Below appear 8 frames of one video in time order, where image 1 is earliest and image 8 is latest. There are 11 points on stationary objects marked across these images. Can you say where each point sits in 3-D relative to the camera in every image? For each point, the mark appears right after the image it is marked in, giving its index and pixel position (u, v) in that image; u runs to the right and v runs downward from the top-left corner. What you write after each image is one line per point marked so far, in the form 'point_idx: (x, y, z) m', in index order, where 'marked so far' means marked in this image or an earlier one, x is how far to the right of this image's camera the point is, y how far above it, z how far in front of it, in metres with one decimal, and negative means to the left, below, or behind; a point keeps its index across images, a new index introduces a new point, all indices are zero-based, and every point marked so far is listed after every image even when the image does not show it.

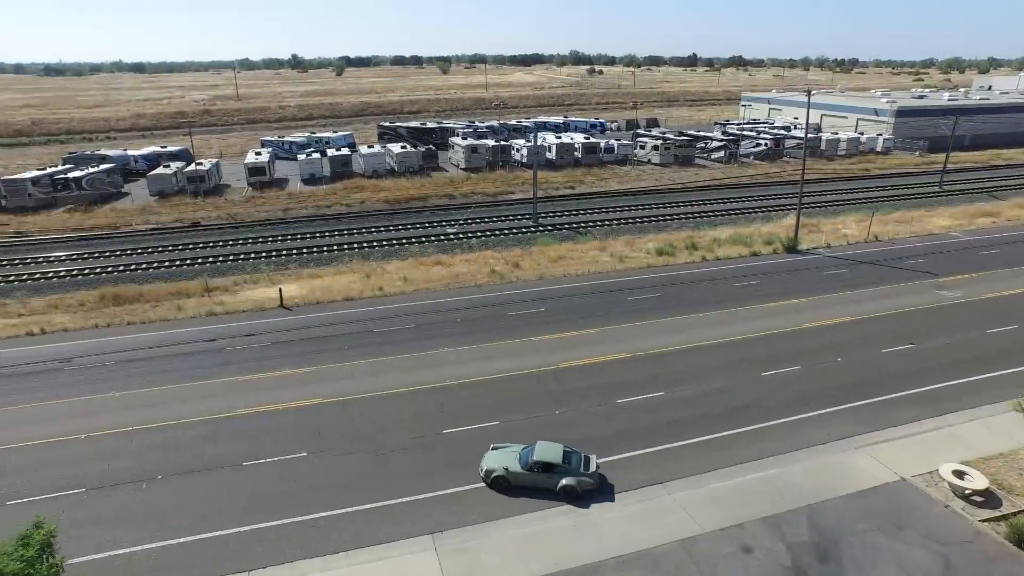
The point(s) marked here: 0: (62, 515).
0: (-10.9, -5.5, +16.3) m
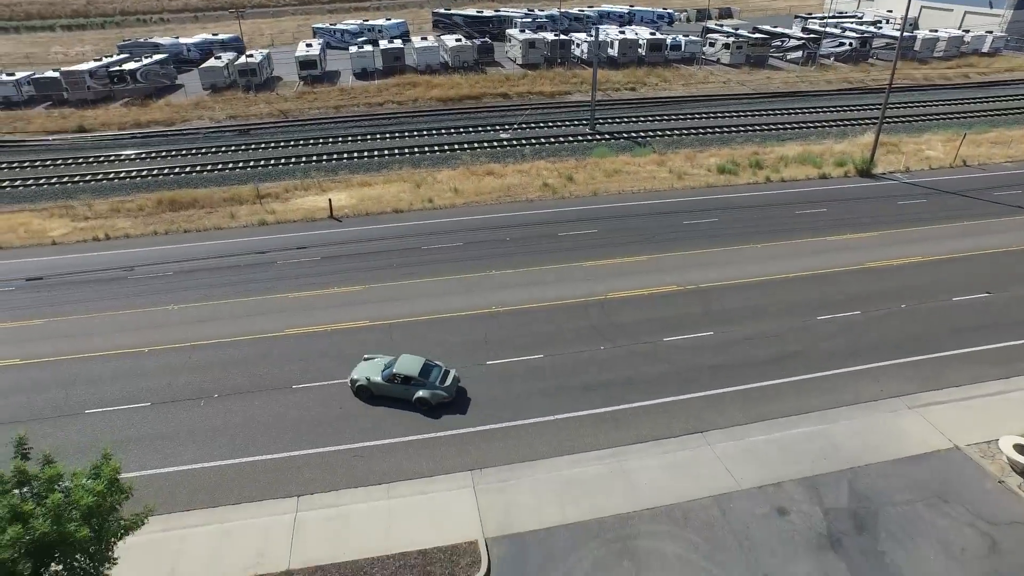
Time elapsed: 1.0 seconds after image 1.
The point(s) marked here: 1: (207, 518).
0: (-9.9, -3.7, +17.5) m
1: (-6.8, -5.1, +14.9) m
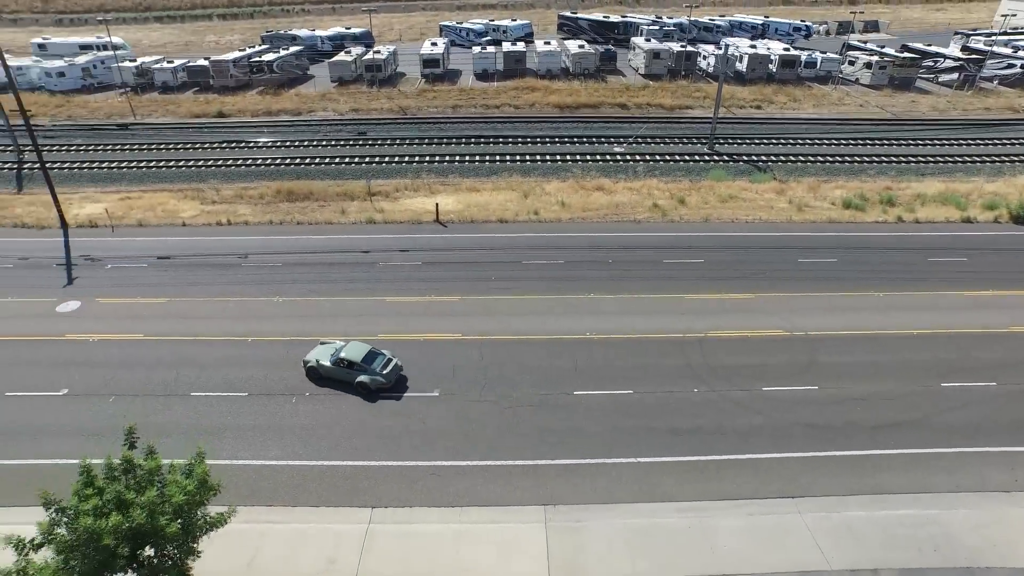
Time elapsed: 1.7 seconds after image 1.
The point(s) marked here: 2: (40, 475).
0: (-7.8, -3.5, +18.4) m
1: (-5.2, -5.2, +15.4) m
2: (-11.9, -4.7, +17.2) m
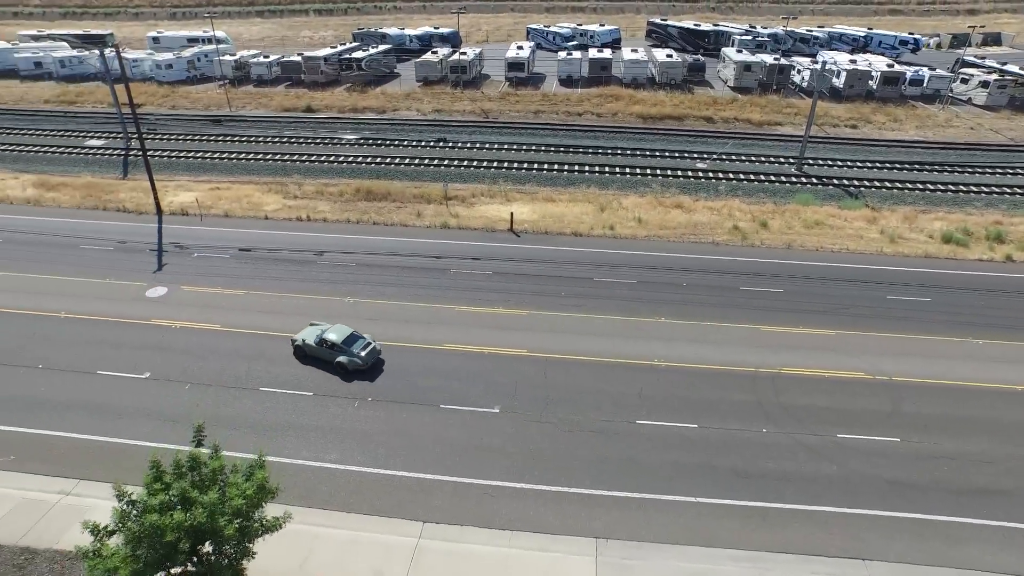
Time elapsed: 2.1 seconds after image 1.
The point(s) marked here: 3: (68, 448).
0: (-6.1, -3.6, +18.9) m
1: (-4.0, -5.4, +15.6) m
2: (-10.4, -4.4, +18.1) m
3: (-12.1, -4.3, +18.5) m
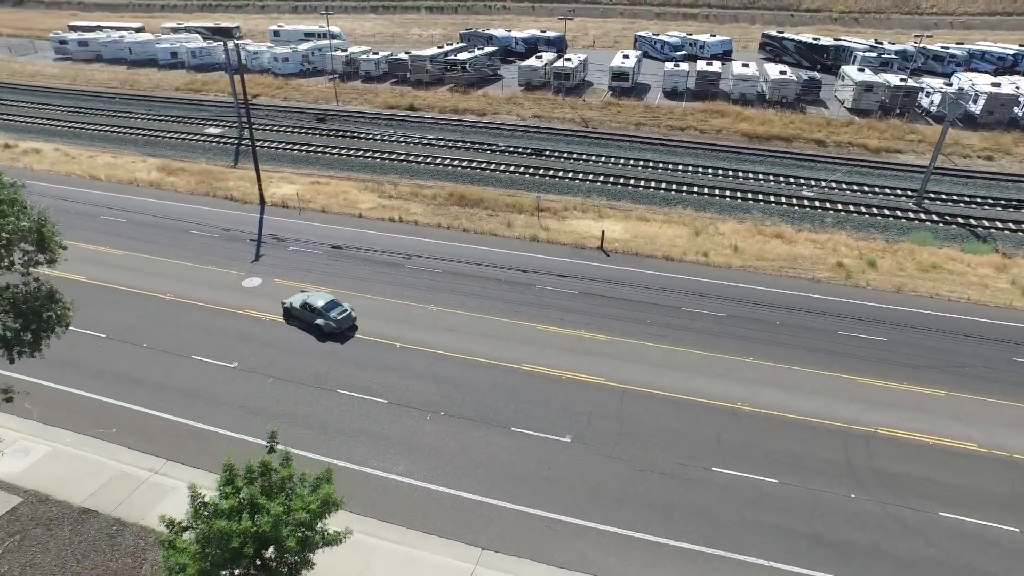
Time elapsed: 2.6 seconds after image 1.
0: (-4.2, -3.8, +19.1) m
1: (-2.6, -5.8, +15.7) m
2: (-8.6, -4.3, +18.9) m
3: (-10.2, -4.0, +19.5) m
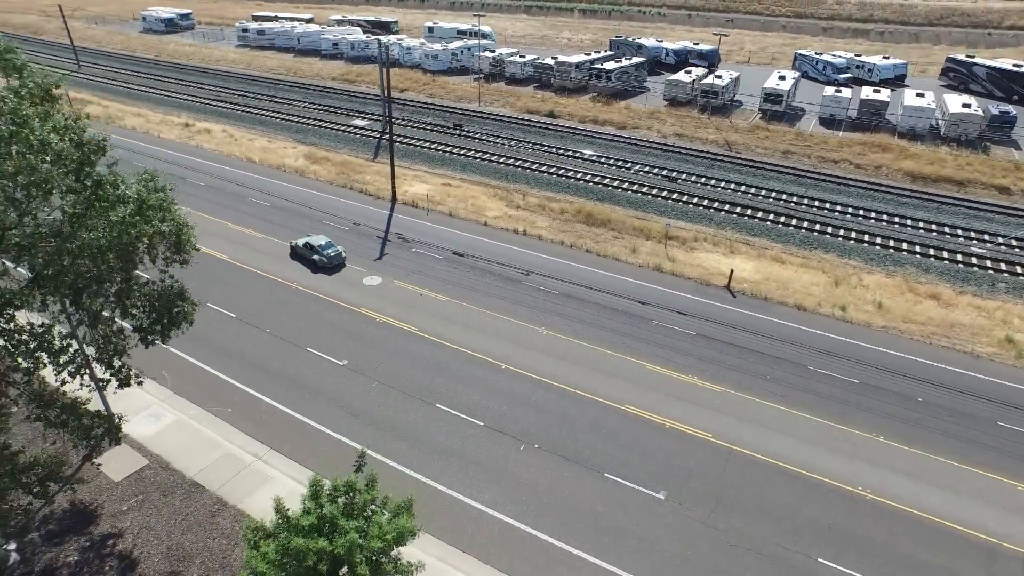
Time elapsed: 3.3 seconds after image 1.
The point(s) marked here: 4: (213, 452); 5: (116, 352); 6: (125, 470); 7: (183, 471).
0: (-1.5, -4.3, +19.1) m
1: (-0.9, -6.5, +15.4) m
2: (-5.9, -4.3, +19.7) m
3: (-7.4, -3.8, +20.5) m
4: (-8.4, -4.6, +19.1) m
5: (-7.7, -1.2, +13.2) m
6: (-10.5, -4.9, +18.4) m
7: (-9.0, -5.0, +18.4) m
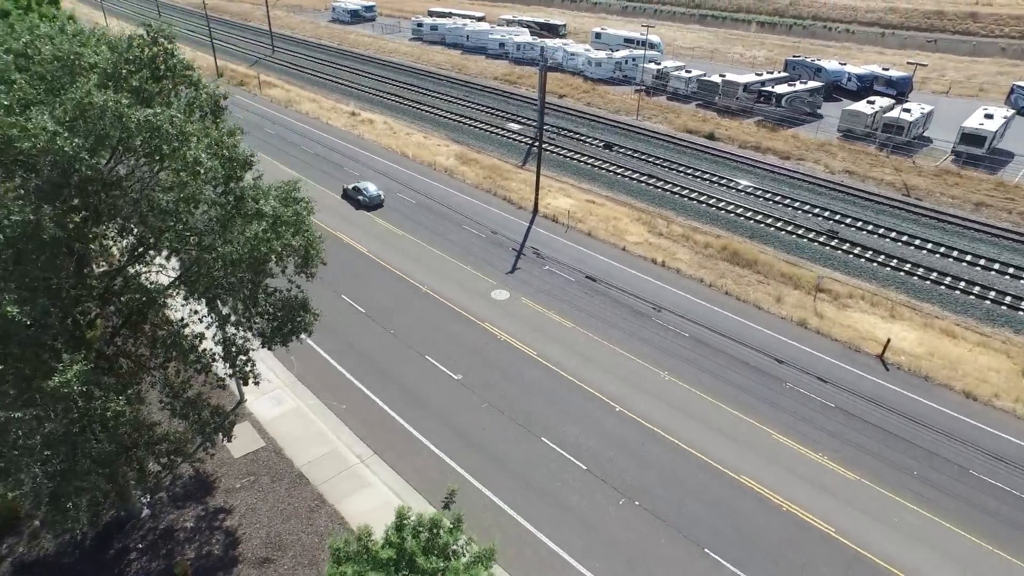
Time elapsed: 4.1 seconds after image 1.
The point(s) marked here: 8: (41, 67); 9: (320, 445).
0: (+1.2, -5.3, +18.4) m
1: (+0.8, -7.5, +14.8) m
2: (-3.0, -4.7, +19.9) m
3: (-4.1, -4.0, +21.0) m
4: (-5.6, -4.7, +19.9) m
5: (-5.6, -1.3, +13.8) m
6: (-7.8, -4.6, +19.5) m
7: (-6.3, -4.9, +19.3) m
8: (-8.3, +3.9, +12.0) m
9: (-5.6, -4.6, +19.9) m
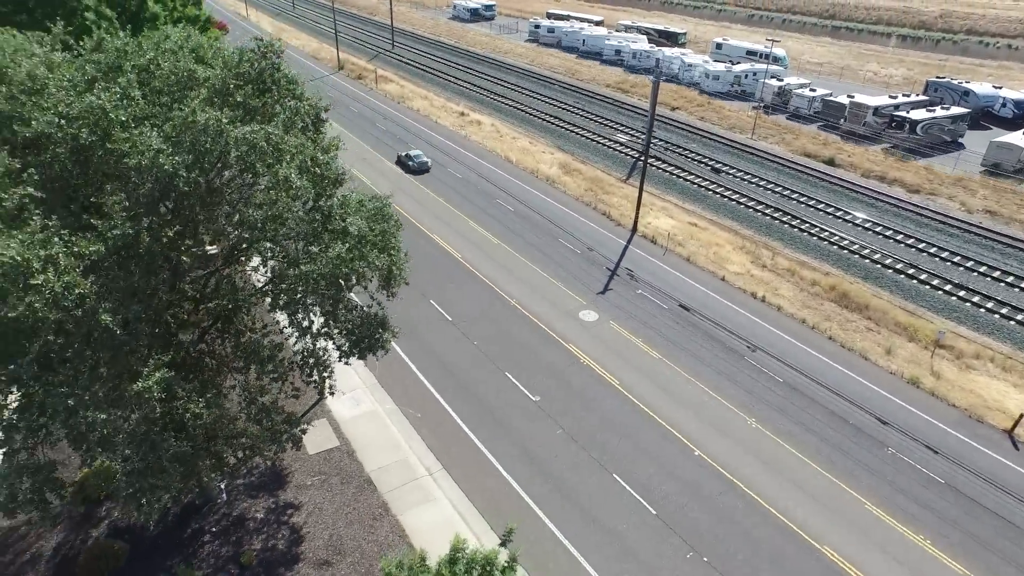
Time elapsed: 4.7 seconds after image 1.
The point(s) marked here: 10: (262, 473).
0: (+2.9, -6.2, +17.7) m
1: (+1.7, -8.4, +14.1) m
2: (-1.0, -5.2, +19.7) m
3: (-1.9, -4.4, +21.0) m
4: (-3.5, -4.9, +20.0) m
5: (-4.1, -1.6, +14.0) m
6: (-5.7, -4.7, +20.0) m
7: (-4.3, -5.1, +19.6) m
8: (-6.6, +3.9, +12.5) m
9: (-3.6, -4.9, +20.1) m
10: (-7.0, -5.2, +18.8) m
